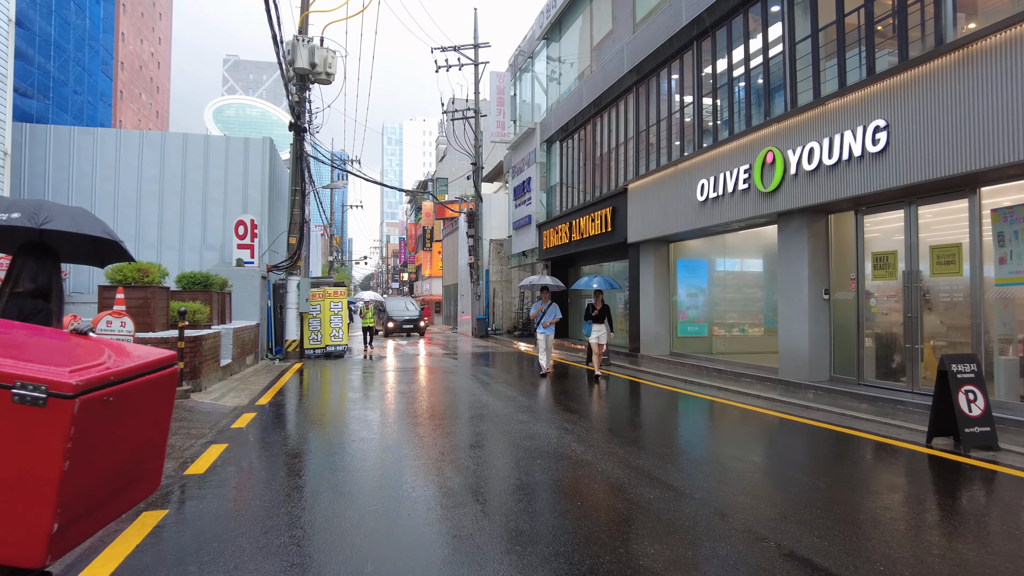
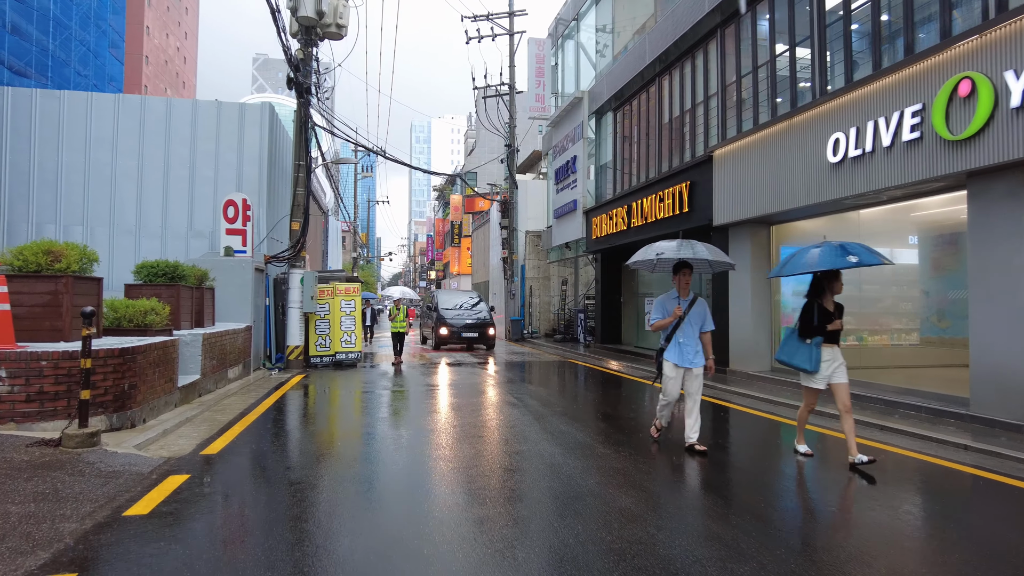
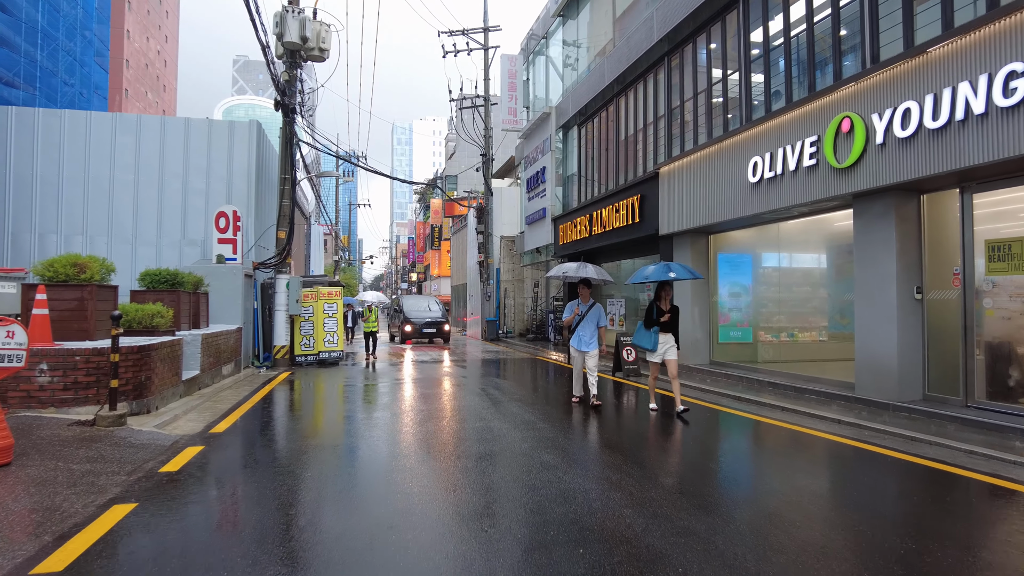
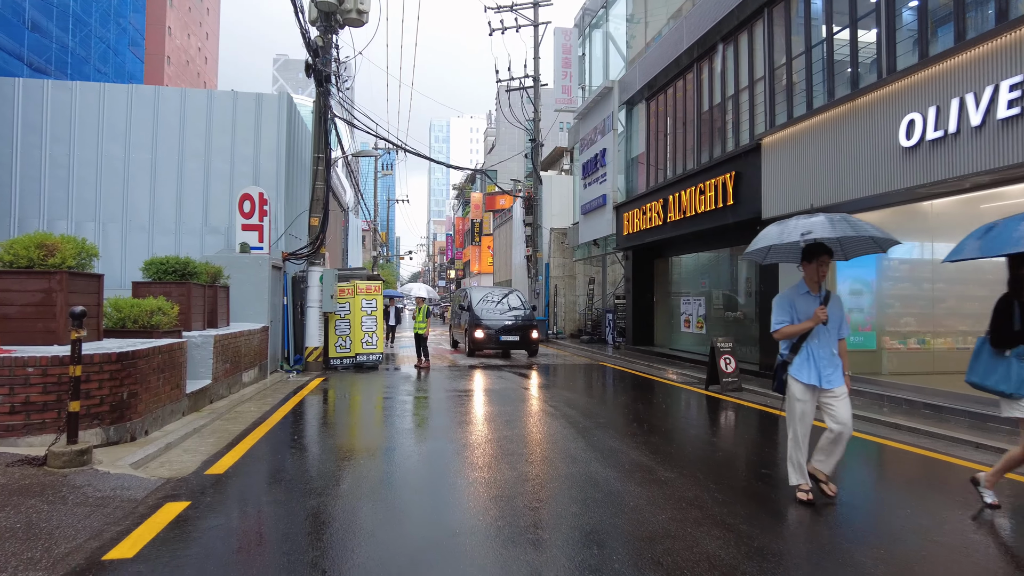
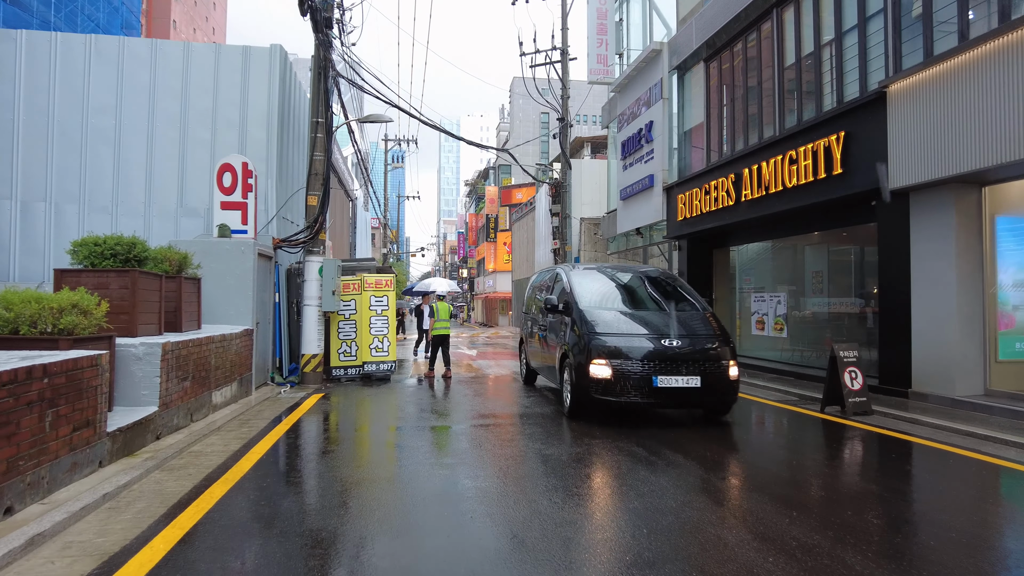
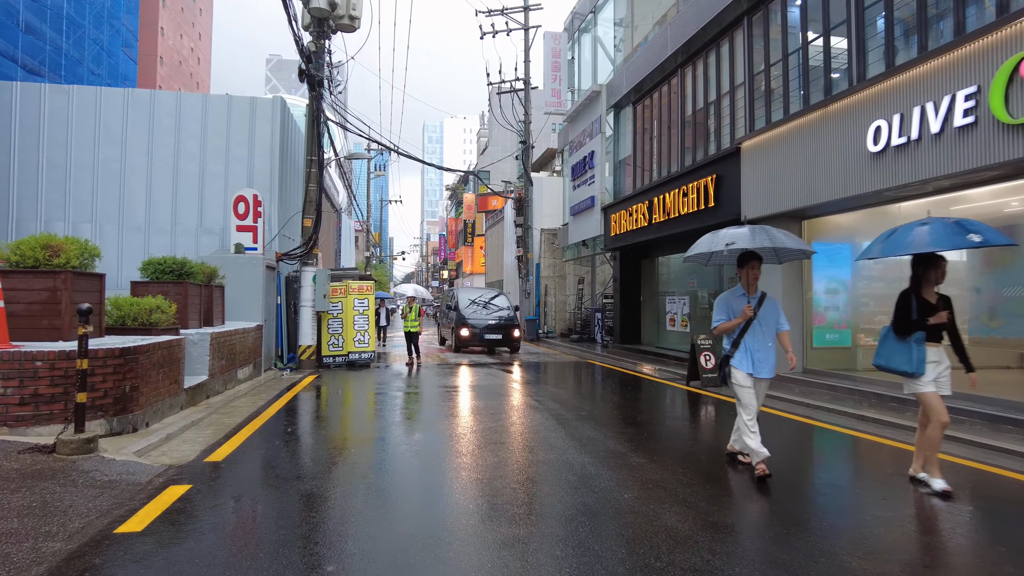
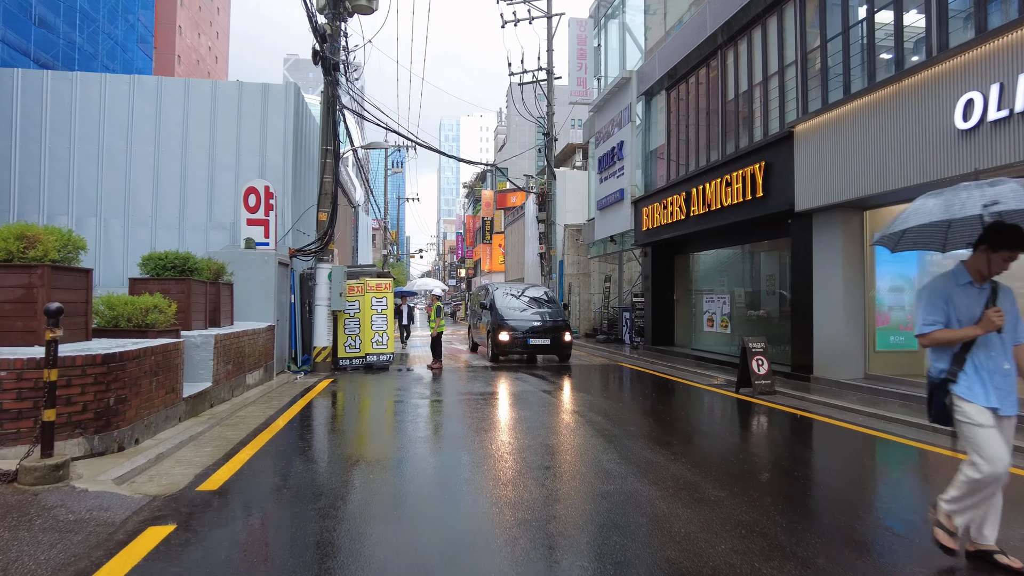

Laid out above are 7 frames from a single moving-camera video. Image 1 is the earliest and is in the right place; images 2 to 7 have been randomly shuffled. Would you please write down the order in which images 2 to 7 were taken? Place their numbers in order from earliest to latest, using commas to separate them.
3, 2, 6, 4, 7, 5
